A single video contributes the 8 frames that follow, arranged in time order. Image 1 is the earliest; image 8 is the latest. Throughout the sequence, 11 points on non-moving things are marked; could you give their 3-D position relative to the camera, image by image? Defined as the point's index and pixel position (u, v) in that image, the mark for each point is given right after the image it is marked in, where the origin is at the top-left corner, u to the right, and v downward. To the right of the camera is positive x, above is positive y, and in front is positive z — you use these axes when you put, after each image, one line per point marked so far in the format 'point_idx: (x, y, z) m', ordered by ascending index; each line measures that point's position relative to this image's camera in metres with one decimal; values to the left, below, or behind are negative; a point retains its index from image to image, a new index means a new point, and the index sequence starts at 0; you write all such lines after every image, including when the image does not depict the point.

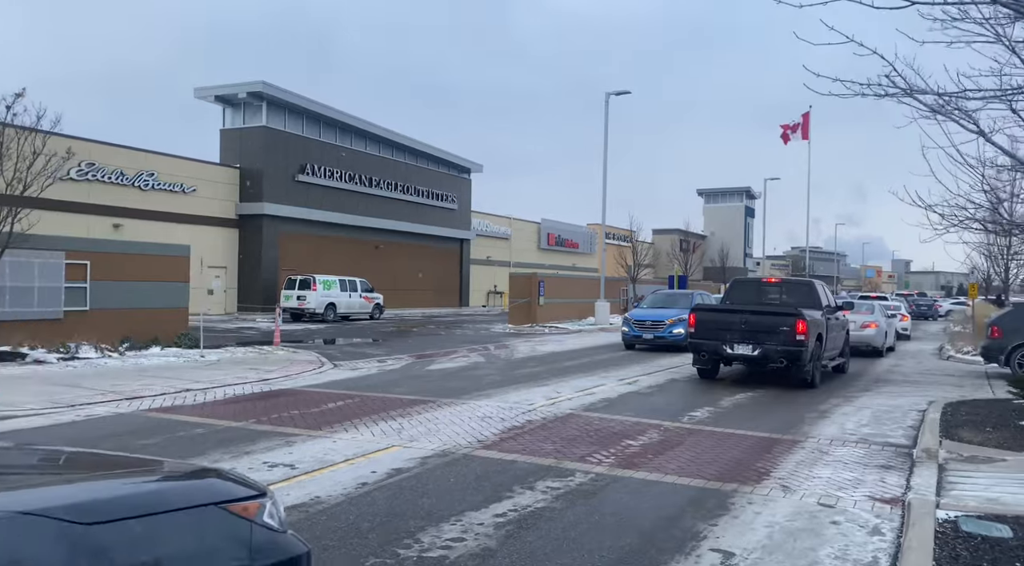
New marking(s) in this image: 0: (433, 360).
0: (-1.8, -1.8, +17.1) m
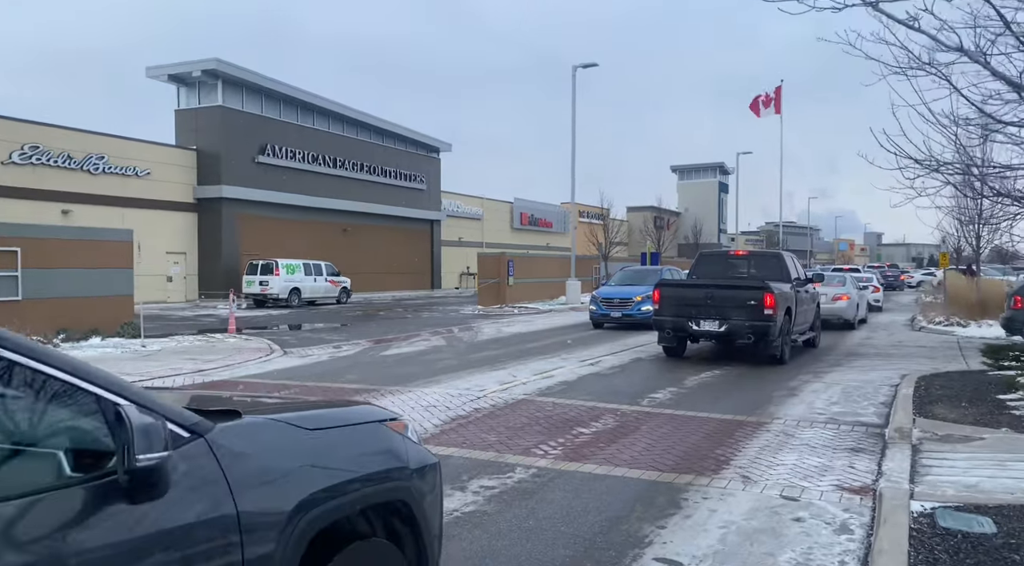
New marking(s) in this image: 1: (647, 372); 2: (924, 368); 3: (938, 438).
0: (-2.7, -1.3, +16.4) m
1: (+2.1, -1.4, +11.7) m
2: (+6.7, -1.4, +12.3) m
3: (+3.9, -1.4, +6.8) m
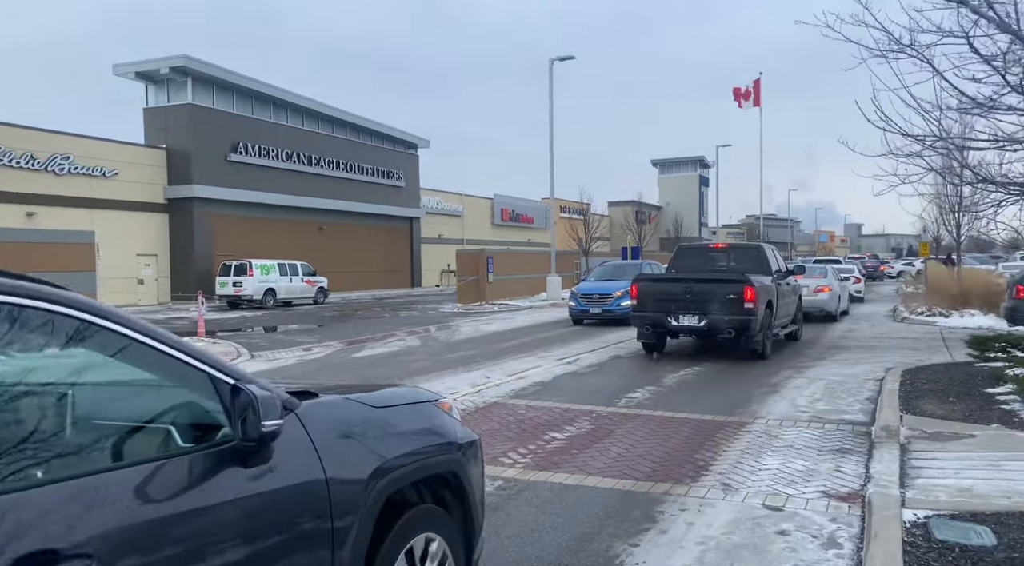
0: (-3.2, -1.3, +16.0) m
1: (+1.7, -1.3, +11.3) m
2: (+6.3, -1.2, +12.0) m
3: (+3.6, -1.3, +6.5) m
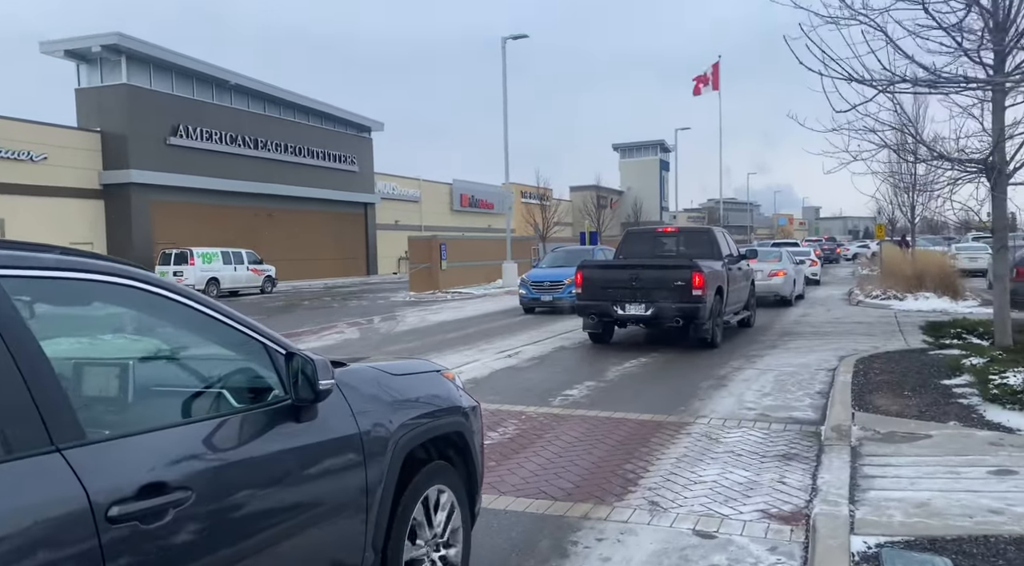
0: (-4.3, -1.1, +15.0) m
1: (+0.8, -1.1, +10.7) m
2: (+5.4, -1.0, +11.5) m
3: (+2.9, -1.2, +5.9) m
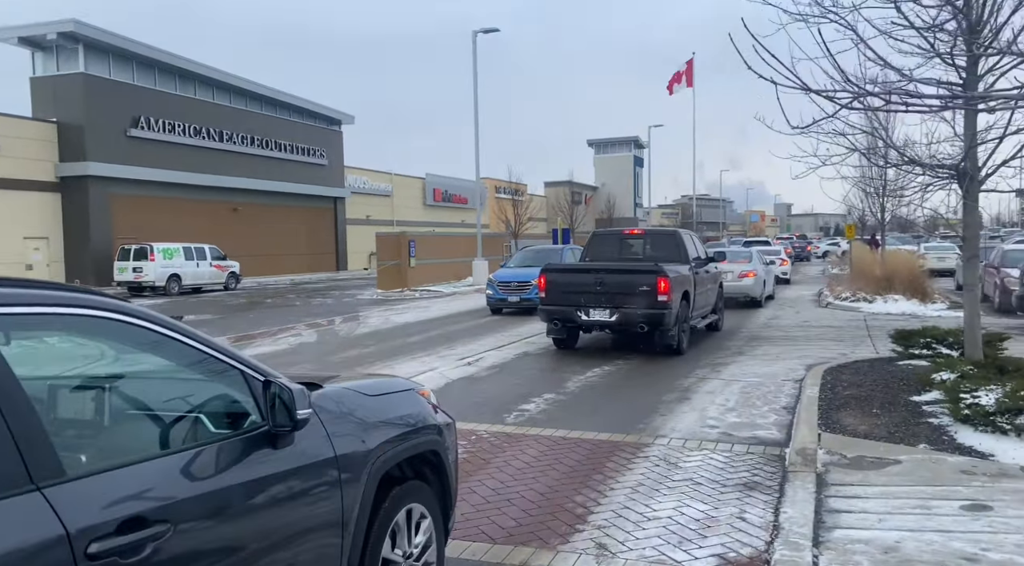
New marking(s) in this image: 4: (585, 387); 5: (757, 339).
0: (-5.0, -1.1, +14.5) m
1: (+0.2, -1.2, +10.2) m
2: (+4.8, -1.1, +11.3) m
3: (+2.5, -1.3, +5.6) m
4: (+0.9, -1.2, +8.9) m
5: (+4.4, -1.0, +13.5) m
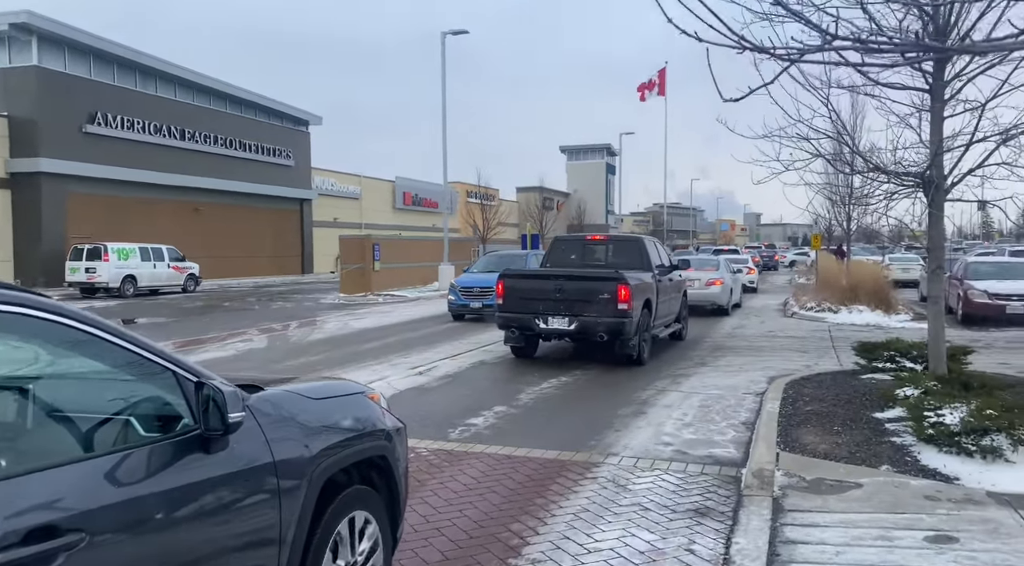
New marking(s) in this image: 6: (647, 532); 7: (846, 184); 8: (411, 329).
0: (-5.8, -1.2, +13.8) m
1: (-0.4, -1.3, +9.8) m
2: (+4.1, -1.2, +11.0) m
3: (+2.0, -1.4, +5.2) m
4: (+0.3, -1.3, +8.5) m
5: (+3.7, -1.2, +13.3) m
6: (+0.8, -1.5, +4.6) m
7: (+4.4, +1.3, +9.8) m
8: (-2.2, -1.0, +16.3) m
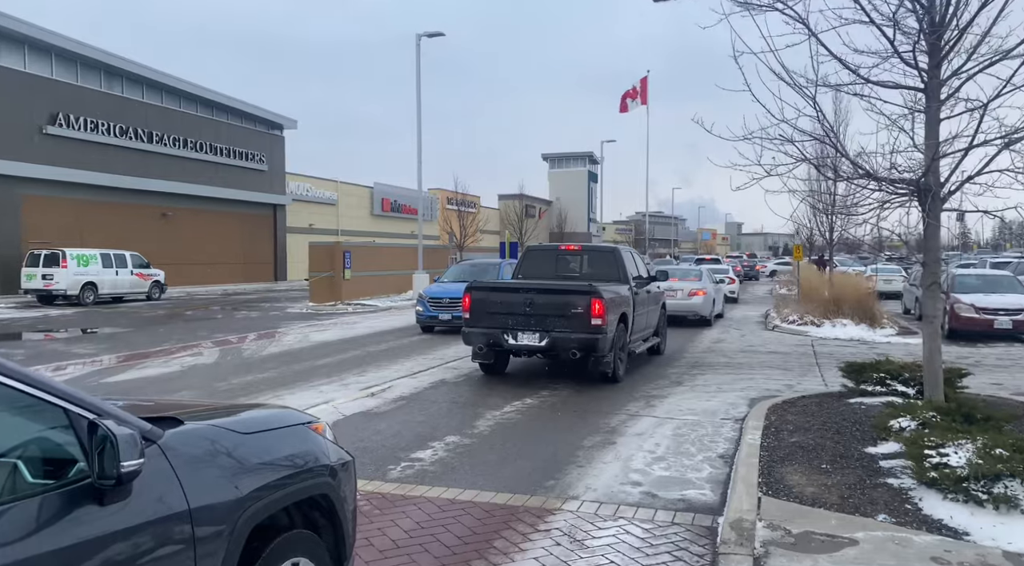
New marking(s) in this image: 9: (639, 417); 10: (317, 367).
0: (-6.3, -1.3, +12.9) m
1: (-0.9, -1.5, +9.0) m
2: (+3.6, -1.4, +10.3) m
3: (+1.7, -1.5, +4.5) m
4: (-0.2, -1.5, +7.7) m
5: (+3.1, -1.4, +12.5) m
6: (+0.5, -1.6, +3.8) m
7: (+3.9, +1.1, +9.1) m
8: (-2.8, -1.2, +15.5) m
9: (+1.4, -1.5, +8.1) m
10: (-3.1, -1.3, +11.8) m
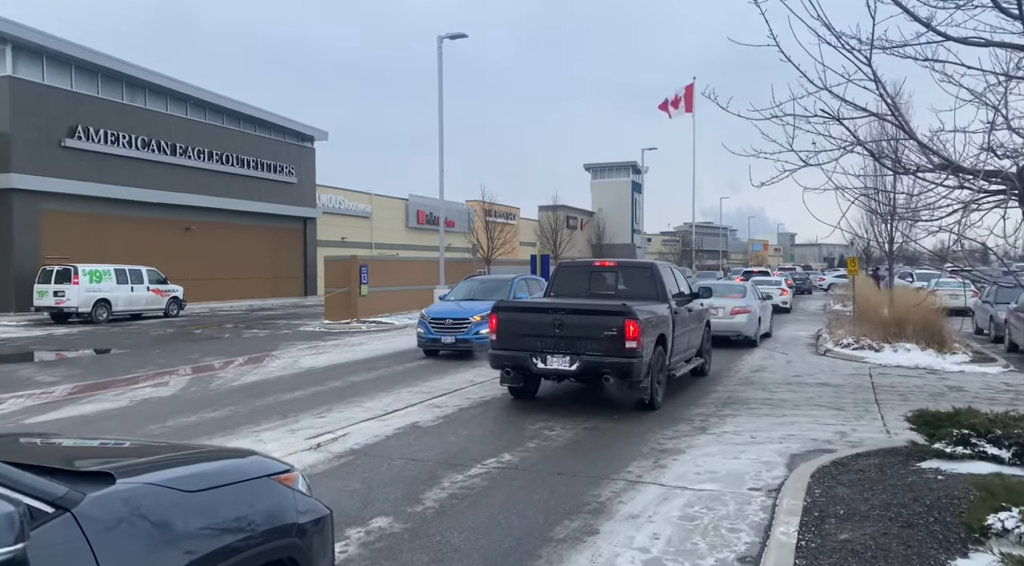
0: (-6.3, -1.7, +11.5) m
1: (-1.1, -1.7, +7.2) m
2: (+3.4, -1.7, +8.2) m
3: (+1.1, -1.7, +2.6) m
4: (-0.5, -1.7, +5.9) m
5: (+3.1, -1.7, +10.5) m
6: (-0.1, -1.8, +2.0) m
7: (+3.6, +0.9, +7.1) m
8: (-2.7, -1.6, +13.8) m
9: (+1.1, -1.7, +6.3) m
10: (-3.2, -1.6, +10.2) m
